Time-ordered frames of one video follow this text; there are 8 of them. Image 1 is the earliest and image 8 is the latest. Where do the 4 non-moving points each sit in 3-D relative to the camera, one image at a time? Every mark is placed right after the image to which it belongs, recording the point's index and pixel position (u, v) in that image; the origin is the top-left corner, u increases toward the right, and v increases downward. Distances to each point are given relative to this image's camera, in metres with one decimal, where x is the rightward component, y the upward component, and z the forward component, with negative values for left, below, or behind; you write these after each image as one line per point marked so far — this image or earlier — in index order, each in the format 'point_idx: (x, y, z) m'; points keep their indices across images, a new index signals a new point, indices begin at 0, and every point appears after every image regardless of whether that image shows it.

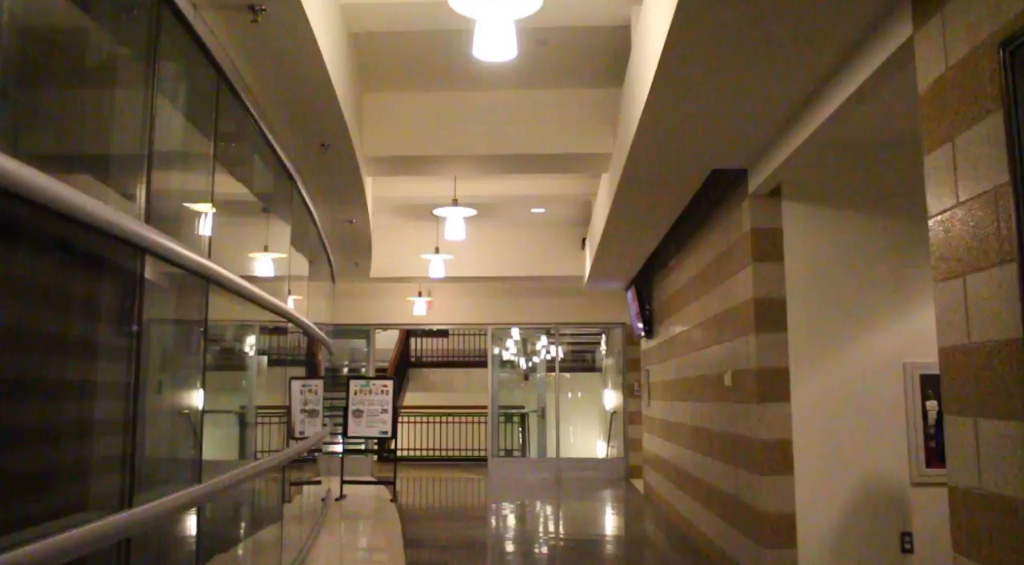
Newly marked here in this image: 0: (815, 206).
0: (+1.4, +0.3, +3.5) m
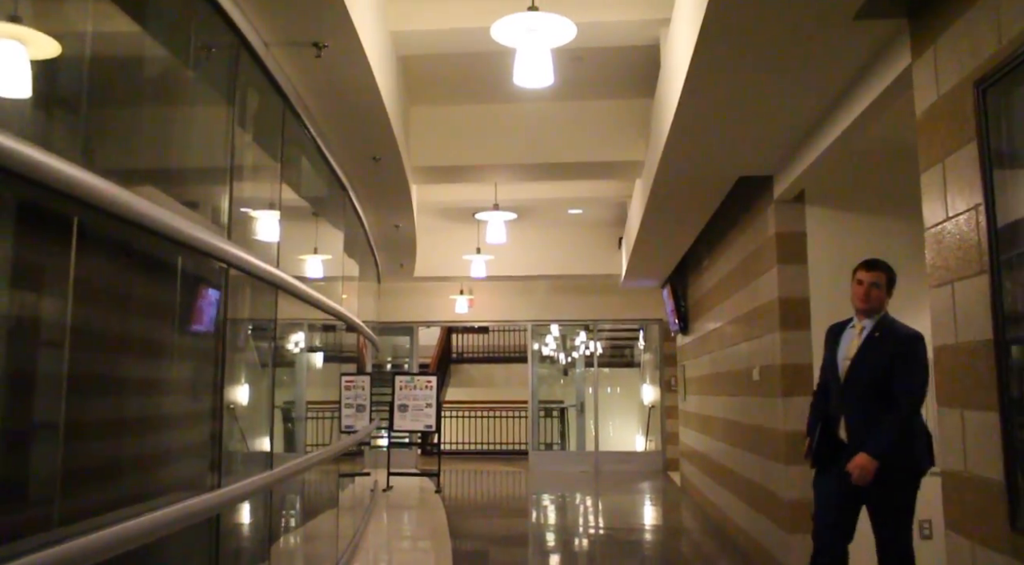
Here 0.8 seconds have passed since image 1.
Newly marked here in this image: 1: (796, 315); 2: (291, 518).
0: (+1.5, +0.3, +3.7) m
1: (+1.3, -0.2, +3.7) m
2: (-1.0, -1.0, +3.2) m
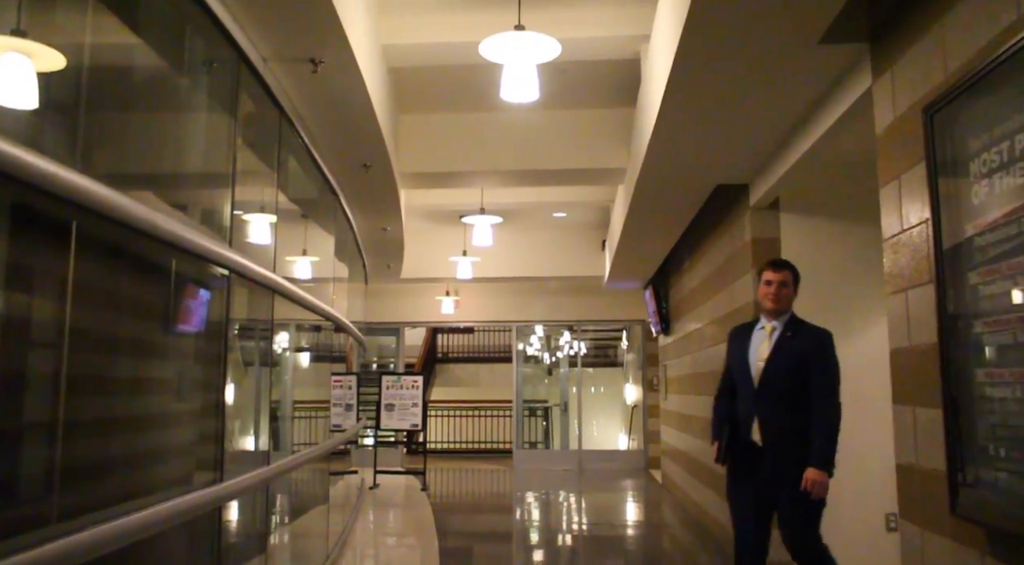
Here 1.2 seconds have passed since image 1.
0: (+1.5, +0.3, +3.9) m
1: (+1.3, -0.2, +3.9) m
2: (-1.0, -1.0, +3.3) m
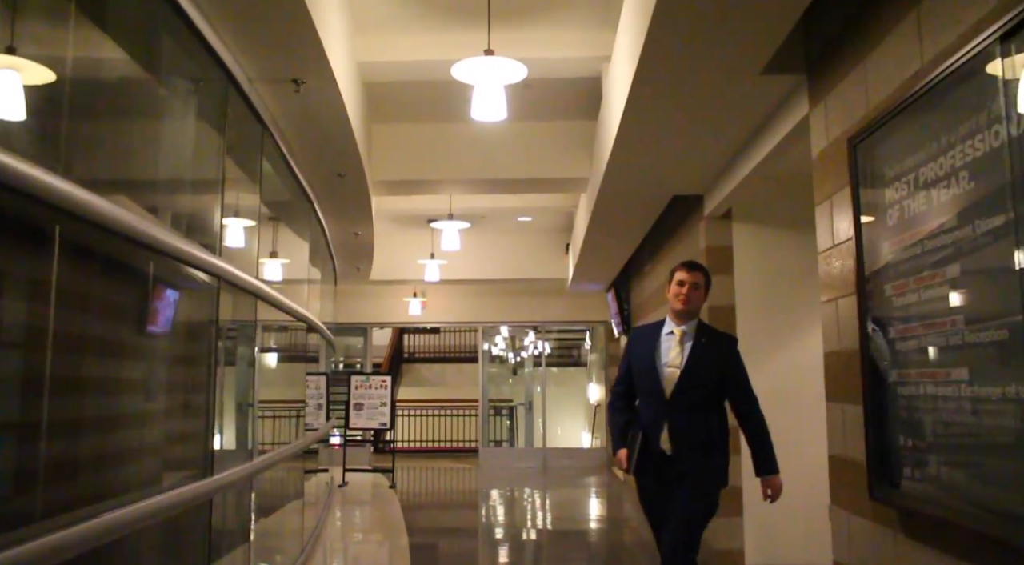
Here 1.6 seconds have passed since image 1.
0: (+1.3, +0.3, +4.1) m
1: (+1.1, -0.2, +4.1) m
2: (-1.2, -1.0, +3.5) m
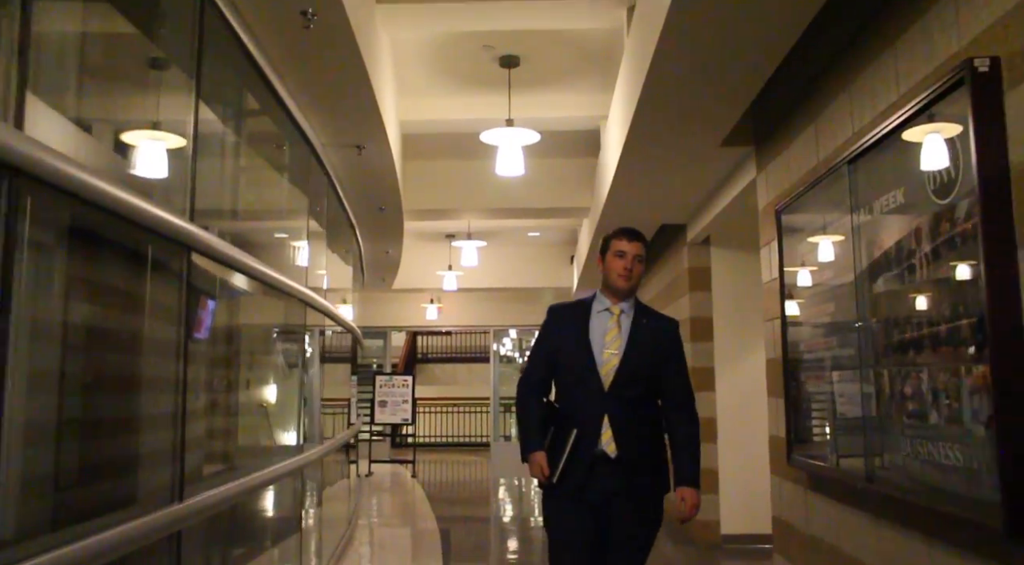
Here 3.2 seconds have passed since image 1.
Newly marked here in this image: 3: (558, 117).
0: (+1.4, +0.2, +4.9) m
1: (+1.2, -0.3, +4.9) m
2: (-1.1, -1.1, +4.2) m
3: (+0.3, +0.9, +4.4) m
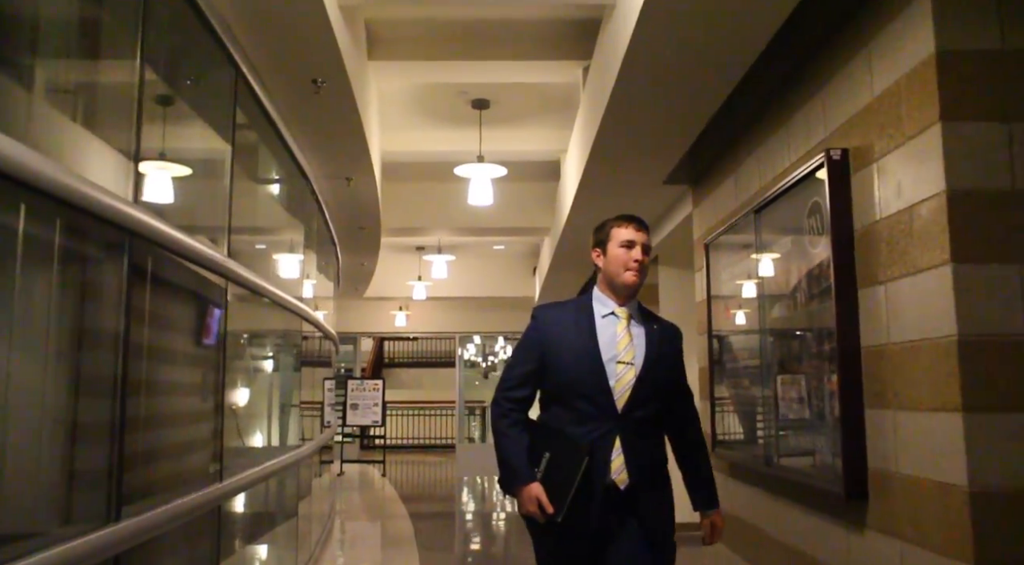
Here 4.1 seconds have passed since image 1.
0: (+1.2, +0.1, +5.5) m
1: (+1.0, -0.4, +5.4) m
2: (-1.3, -1.2, +4.7) m
3: (+0.1, +0.8, +4.9) m
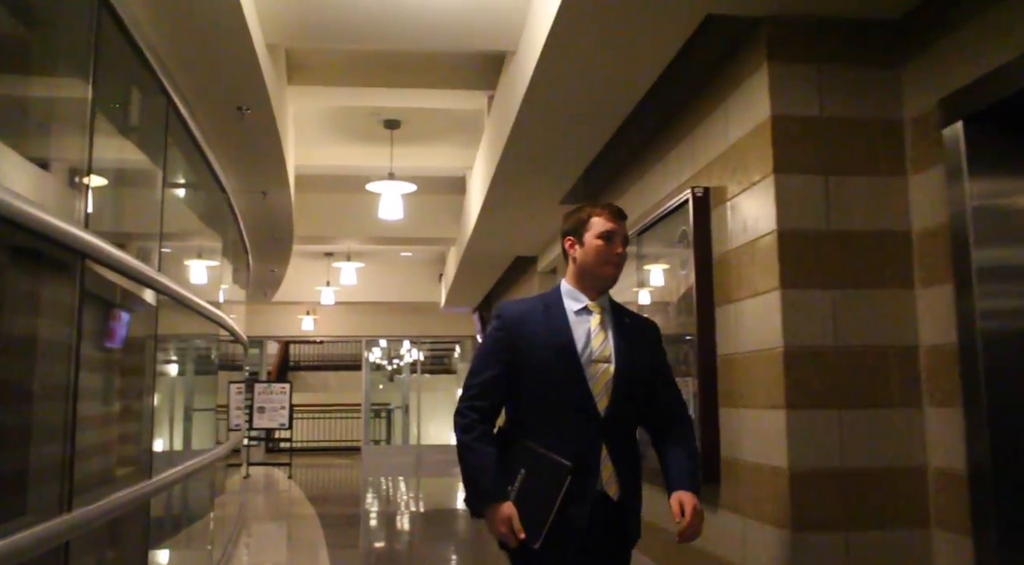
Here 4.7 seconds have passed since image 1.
0: (+0.5, 0.0, +5.9) m
1: (+0.3, -0.5, +5.8) m
2: (-1.9, -1.2, +4.8) m
3: (-0.5, +0.8, +5.2) m
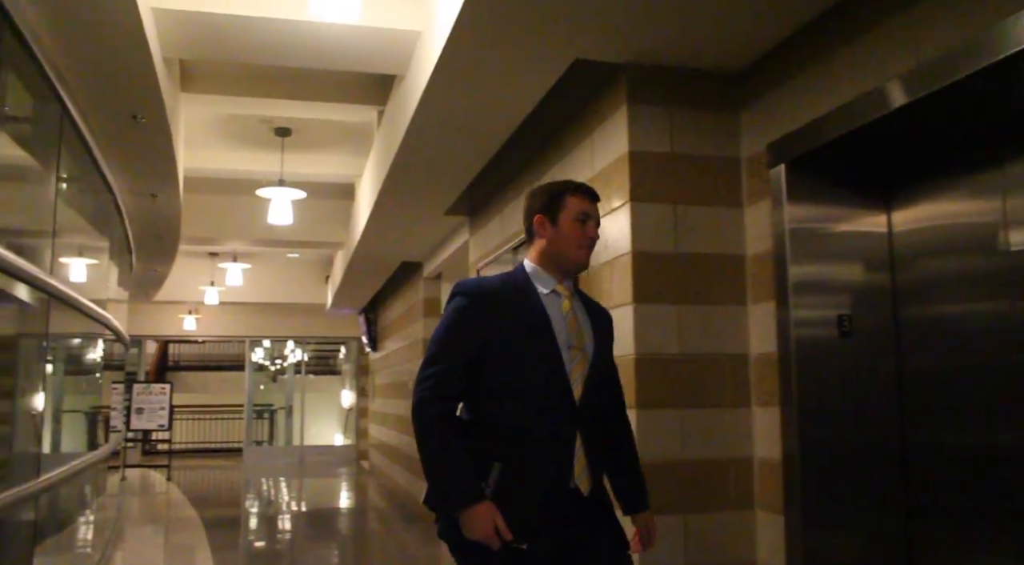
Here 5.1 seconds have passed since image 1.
0: (-0.4, 0.0, +6.2) m
1: (-0.6, -0.5, +6.1) m
2: (-2.6, -1.2, +4.8) m
3: (-1.3, +0.7, +5.3) m
